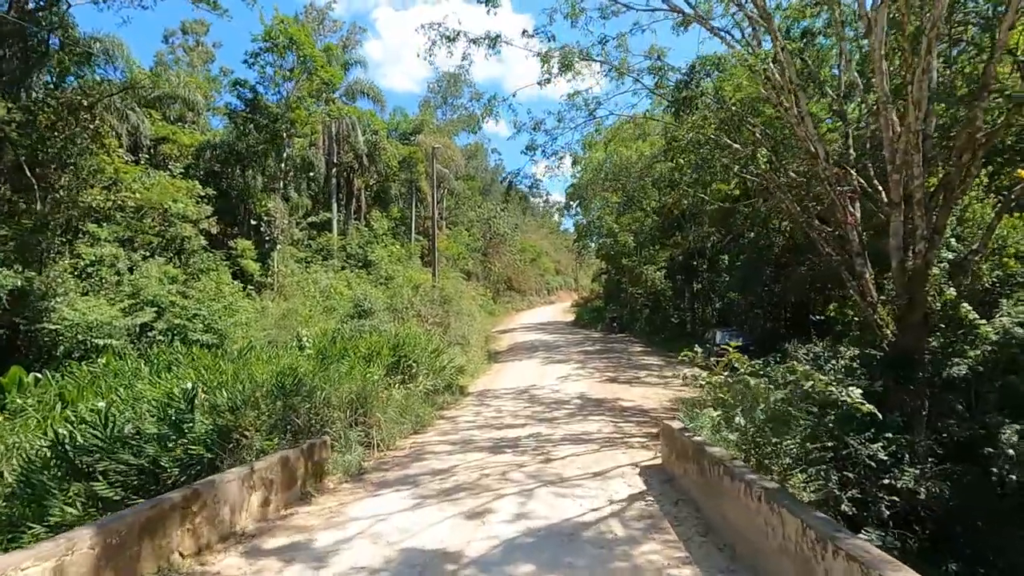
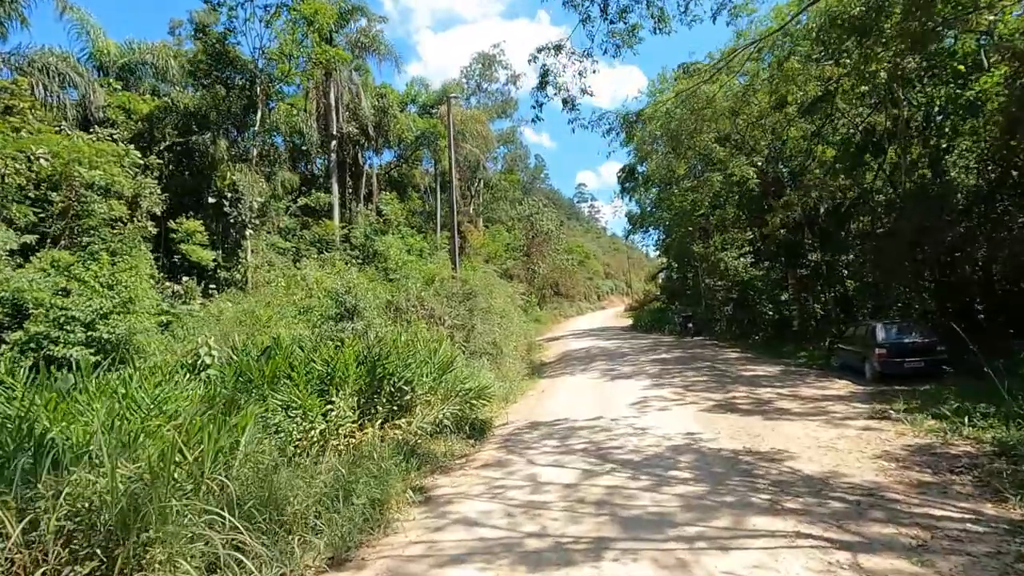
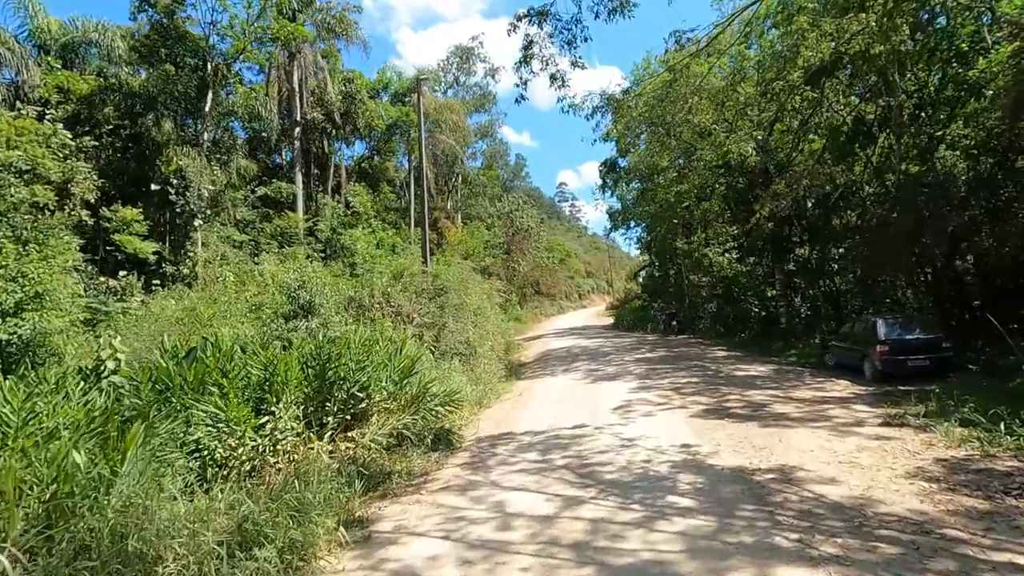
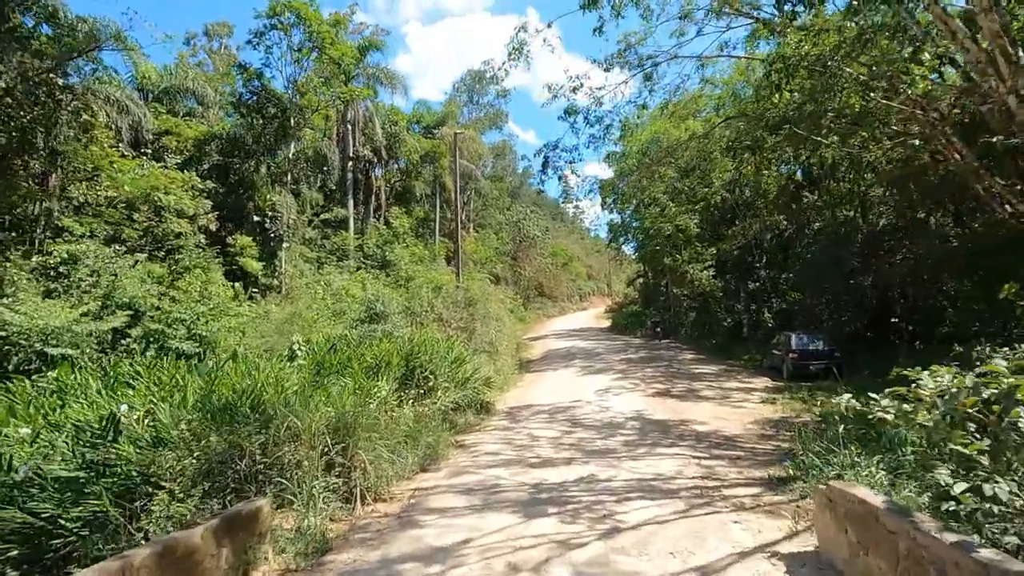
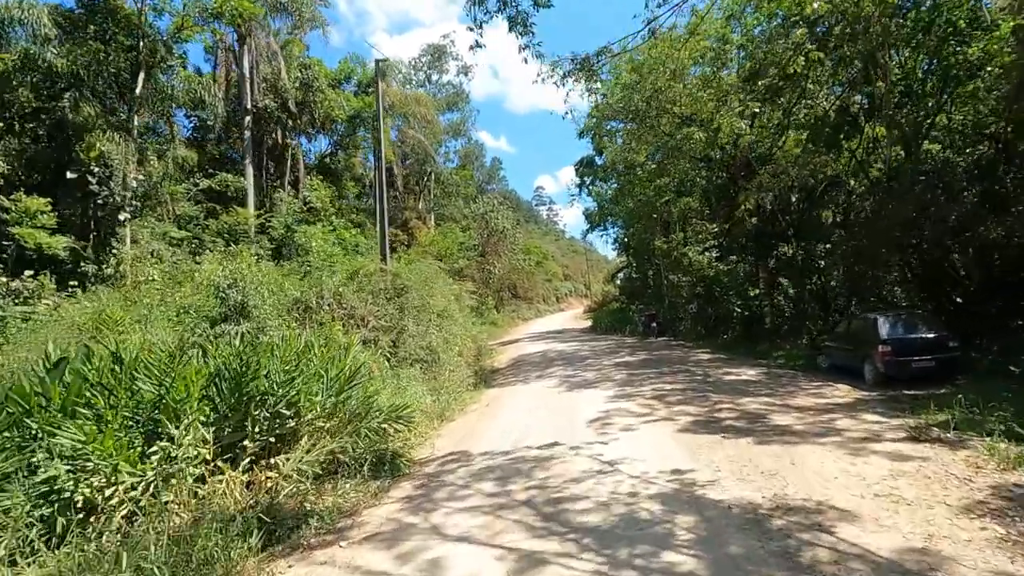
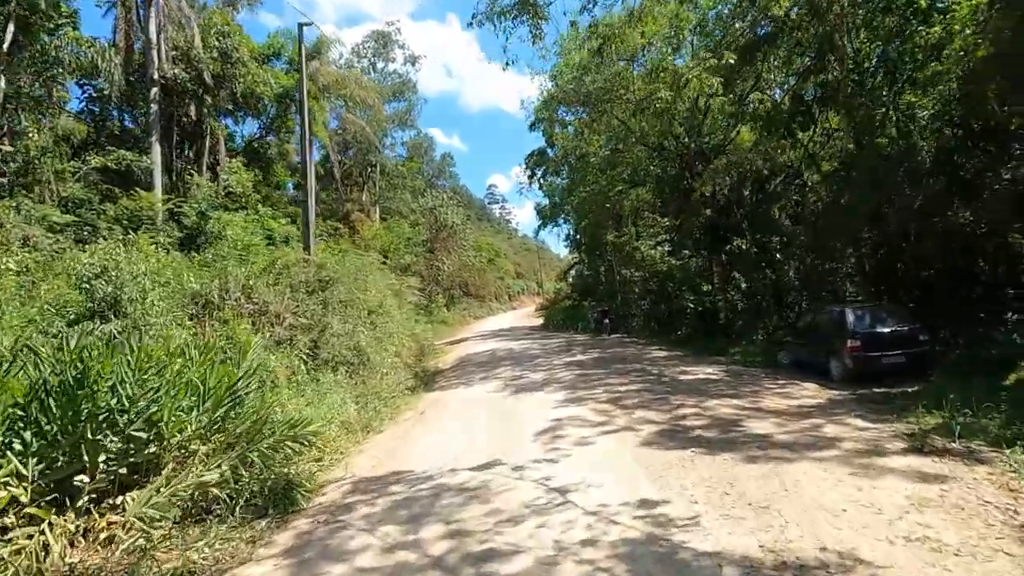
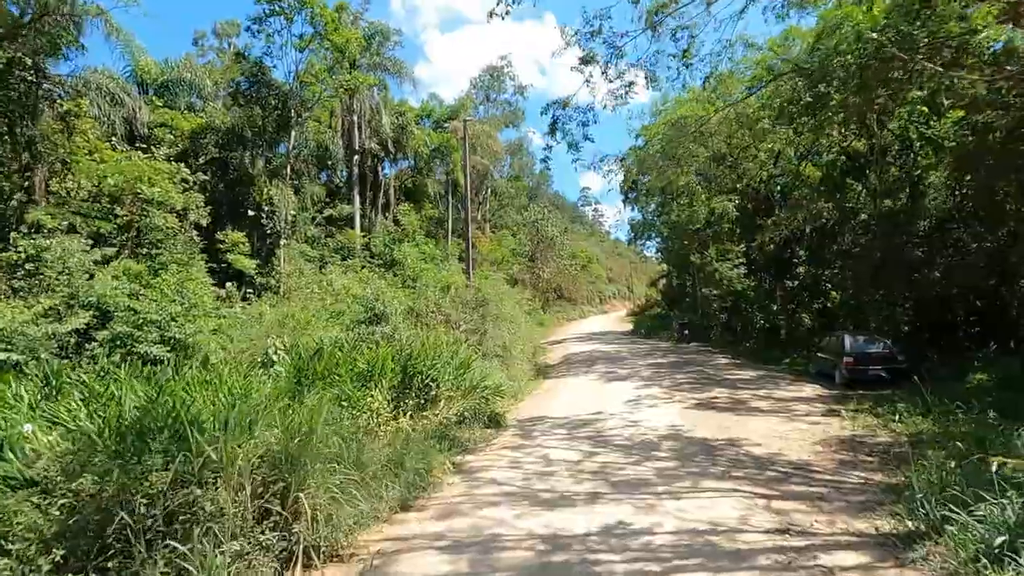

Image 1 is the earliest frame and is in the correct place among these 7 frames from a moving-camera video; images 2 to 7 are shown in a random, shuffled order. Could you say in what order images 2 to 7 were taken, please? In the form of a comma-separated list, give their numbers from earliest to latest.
4, 7, 2, 3, 5, 6
